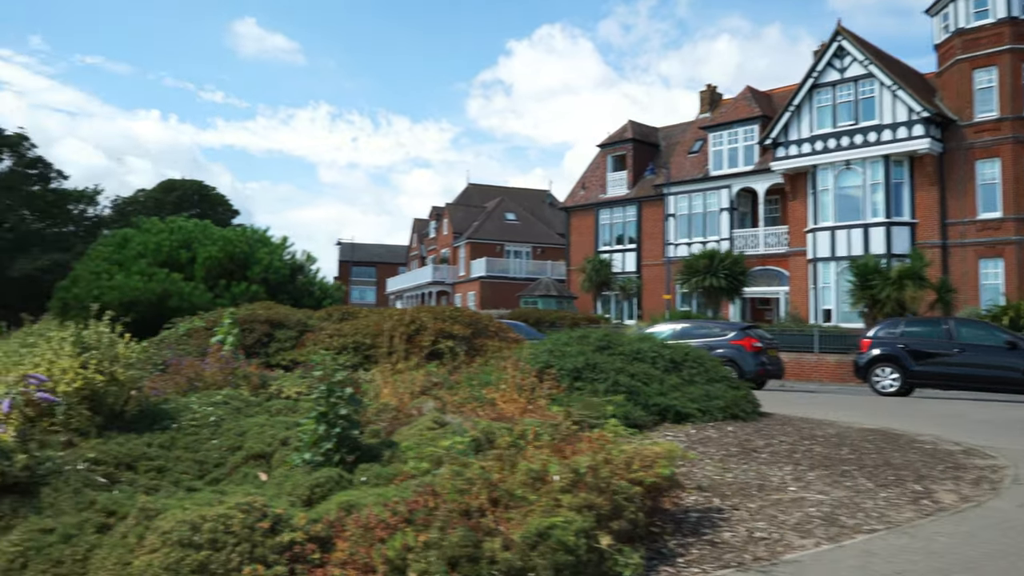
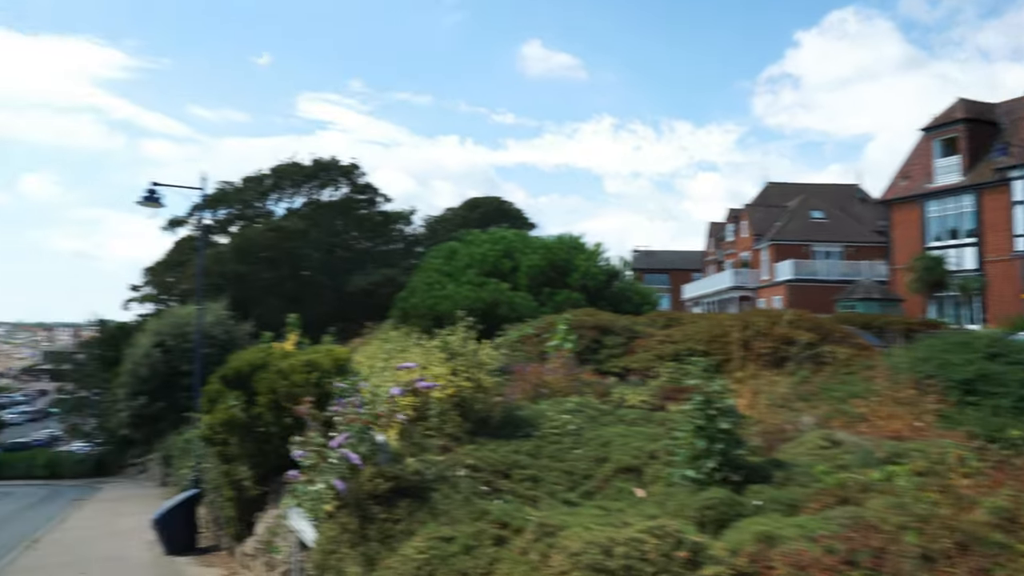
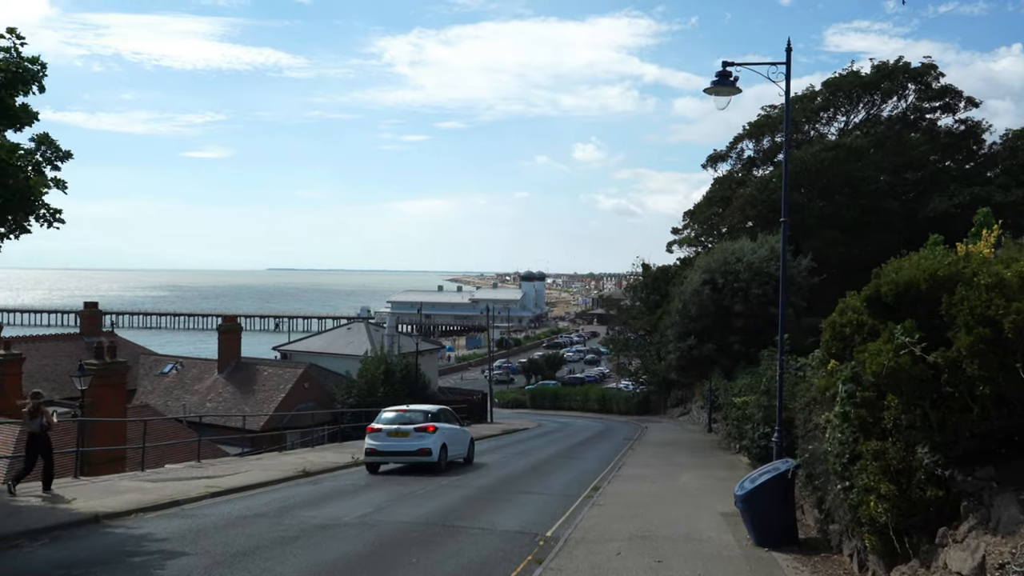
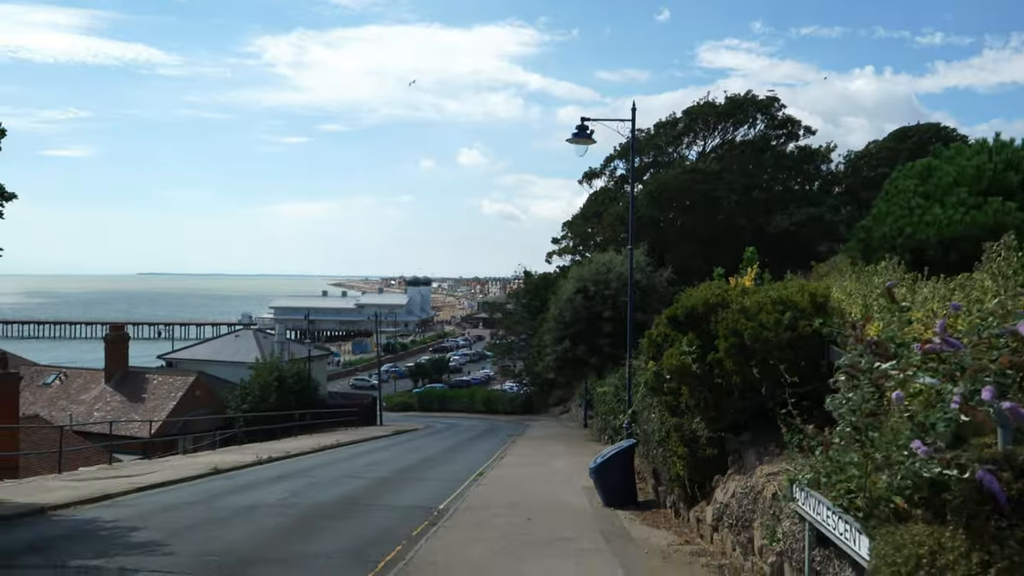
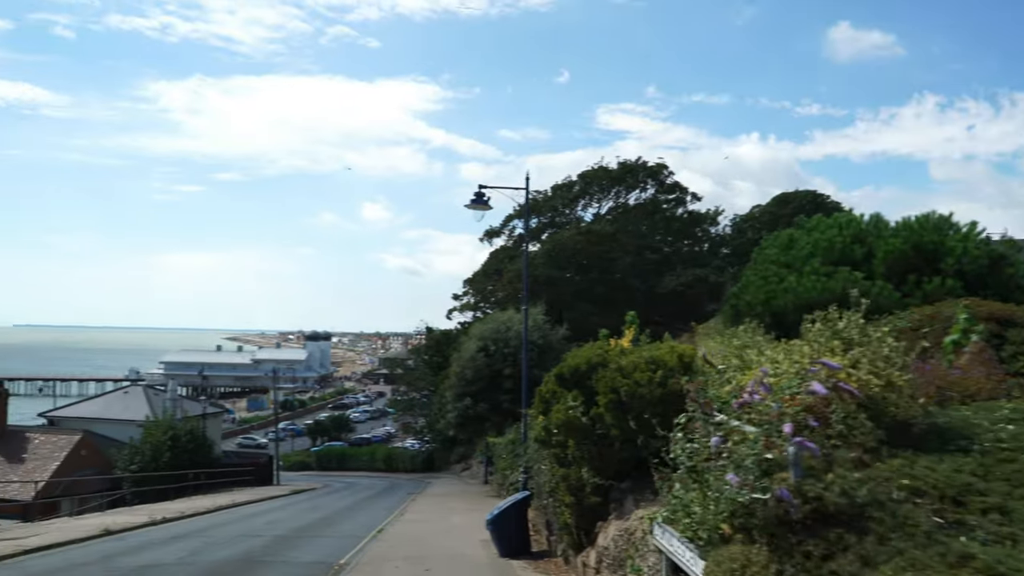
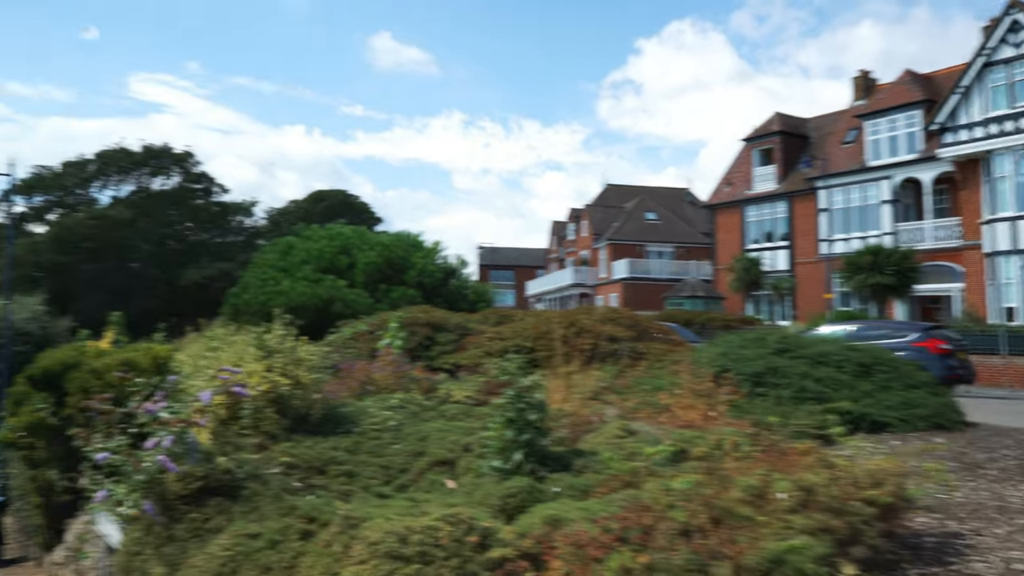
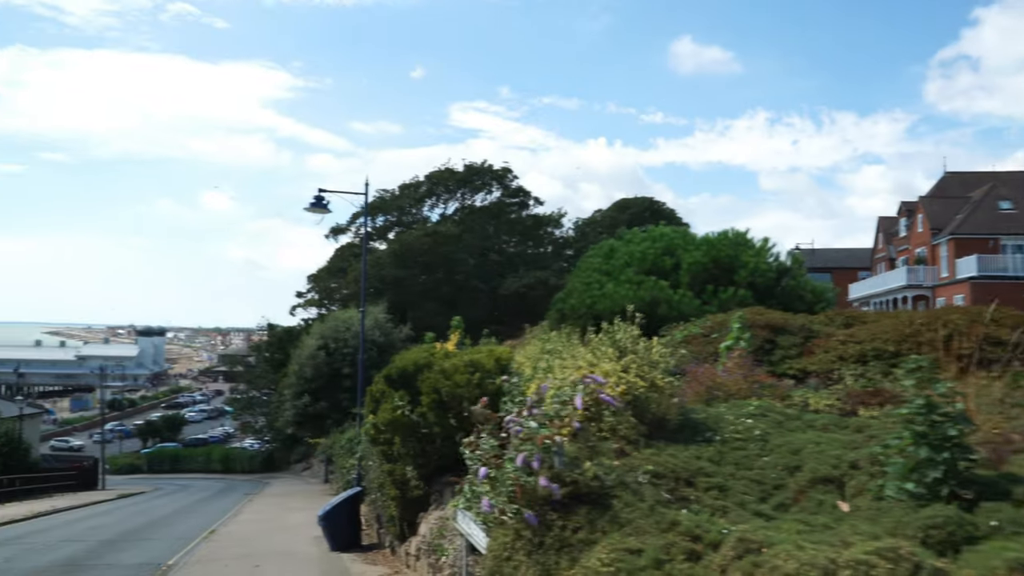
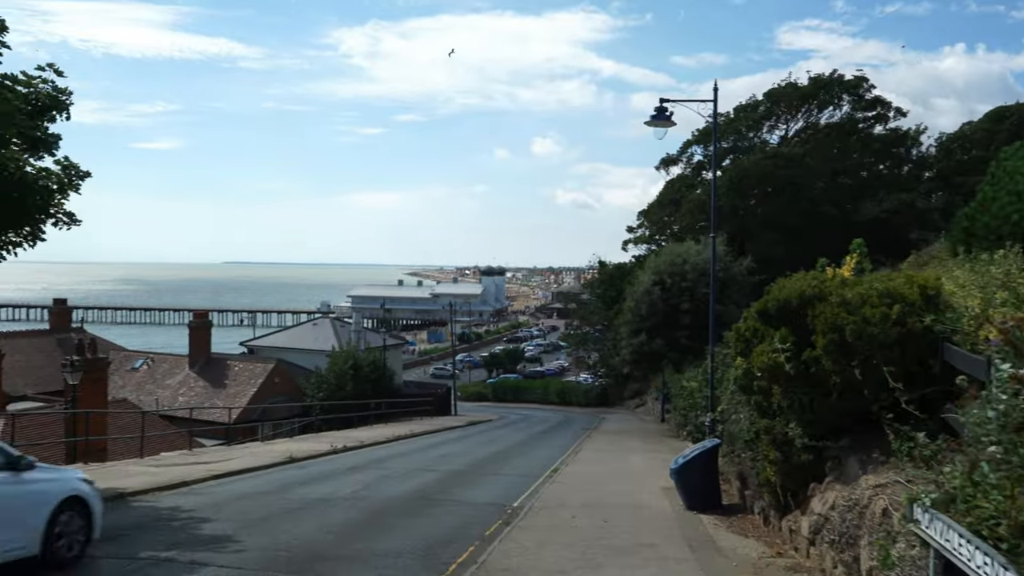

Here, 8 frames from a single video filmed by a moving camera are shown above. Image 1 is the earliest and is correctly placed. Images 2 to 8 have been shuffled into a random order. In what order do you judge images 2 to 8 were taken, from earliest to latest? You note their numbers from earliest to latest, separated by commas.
6, 2, 7, 5, 4, 8, 3
